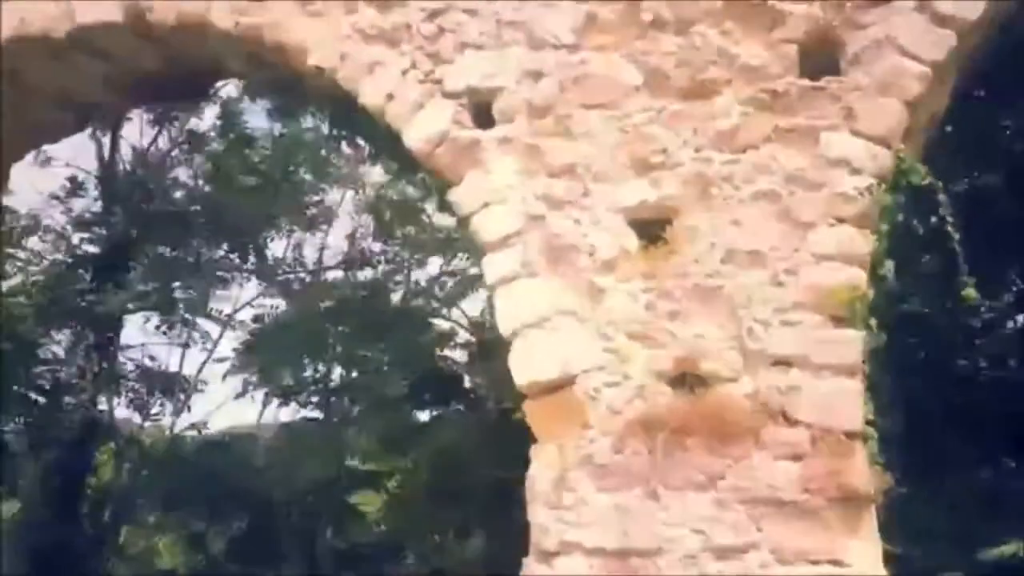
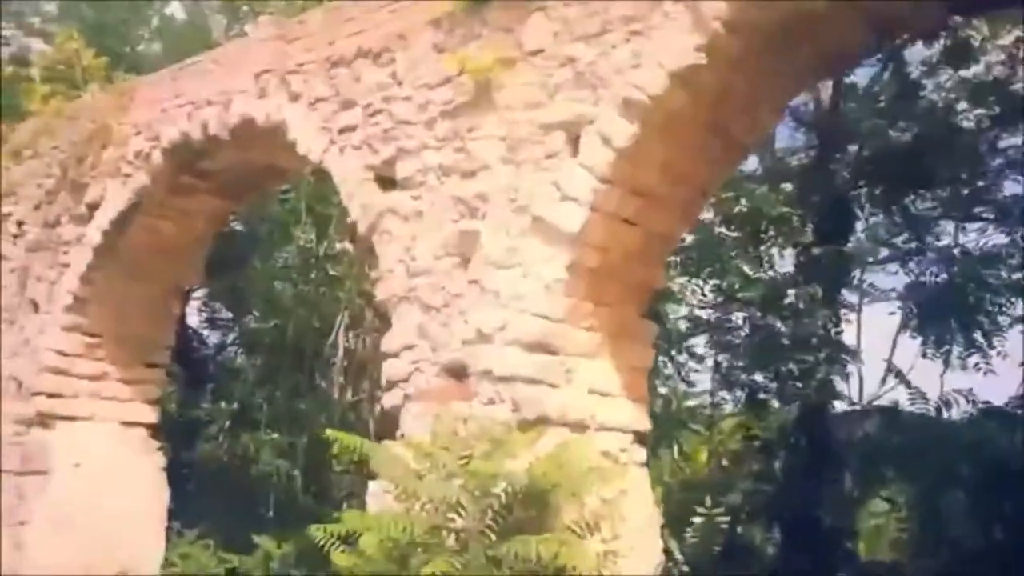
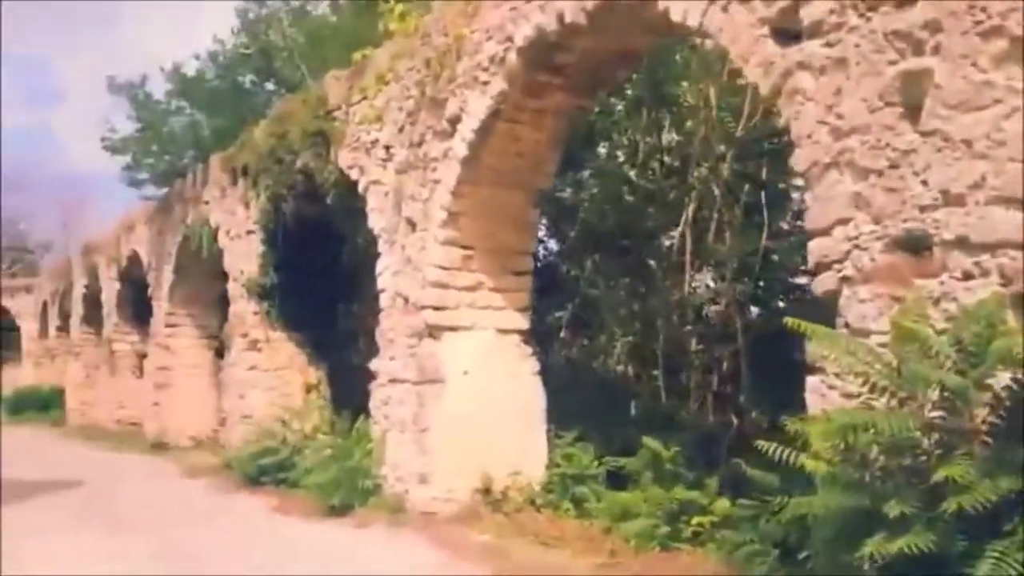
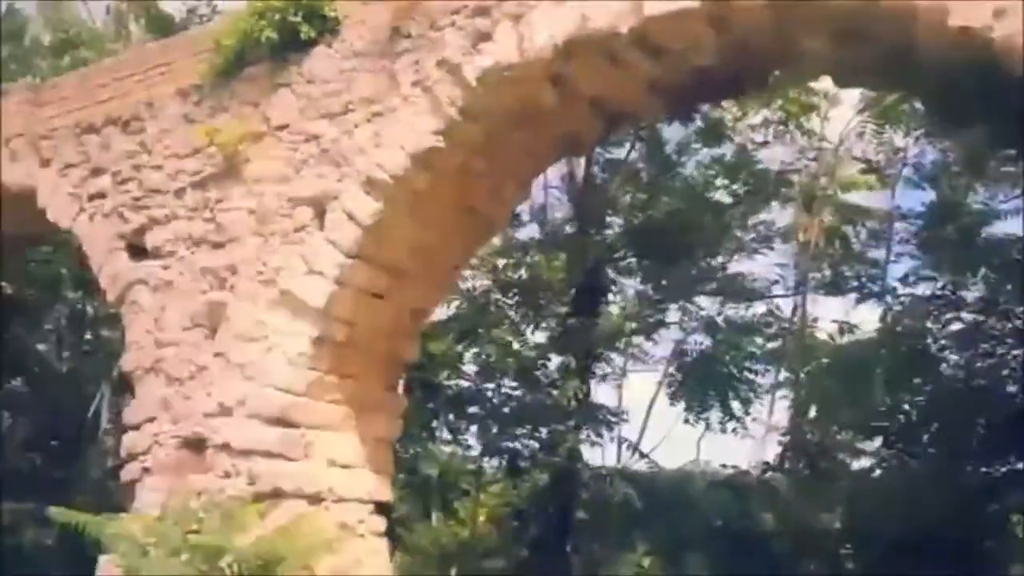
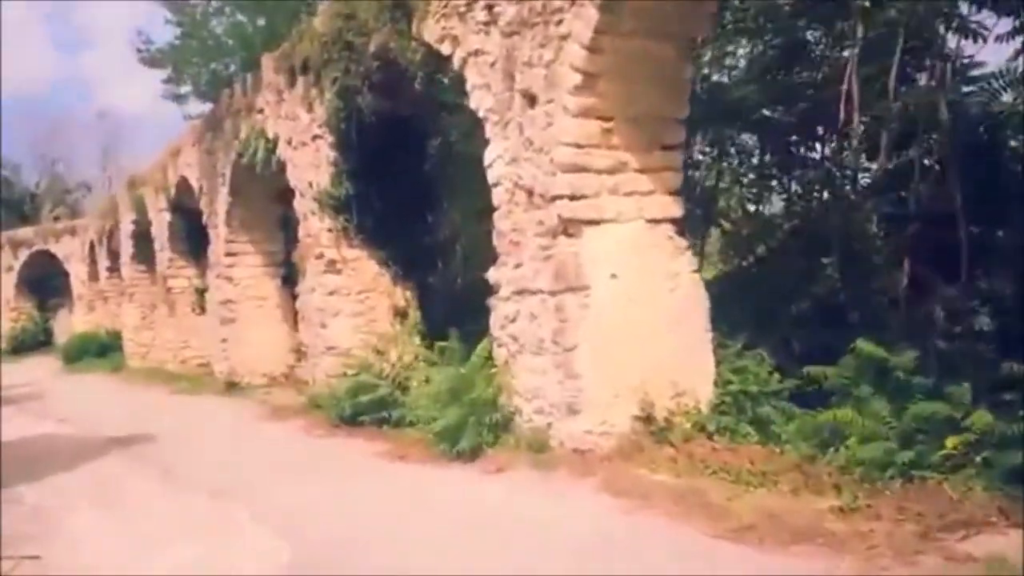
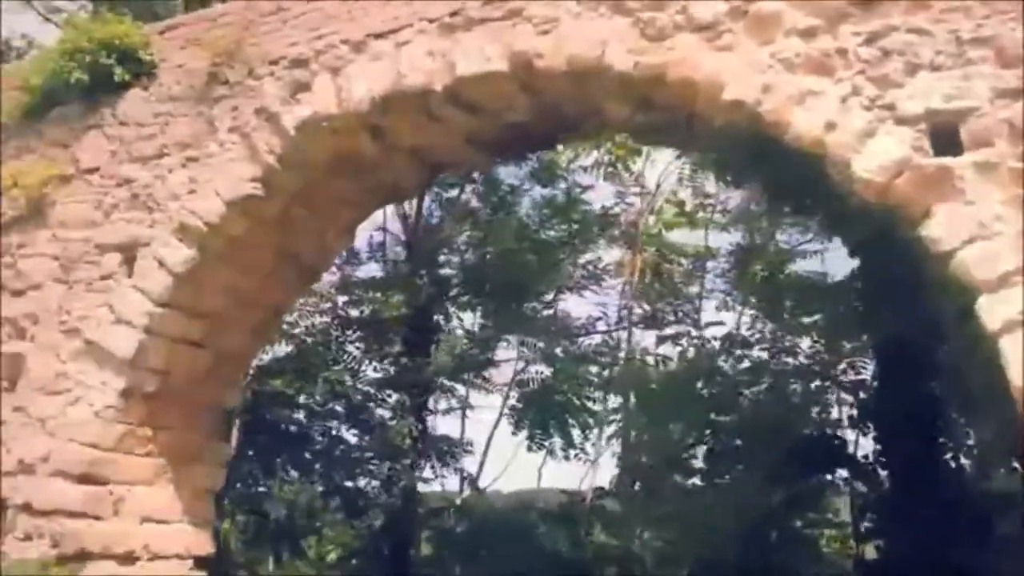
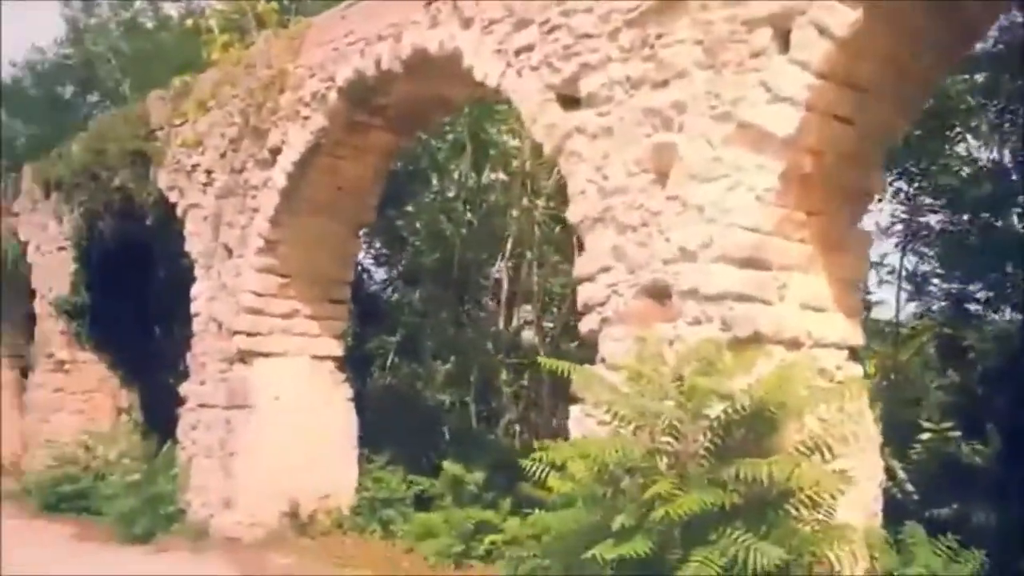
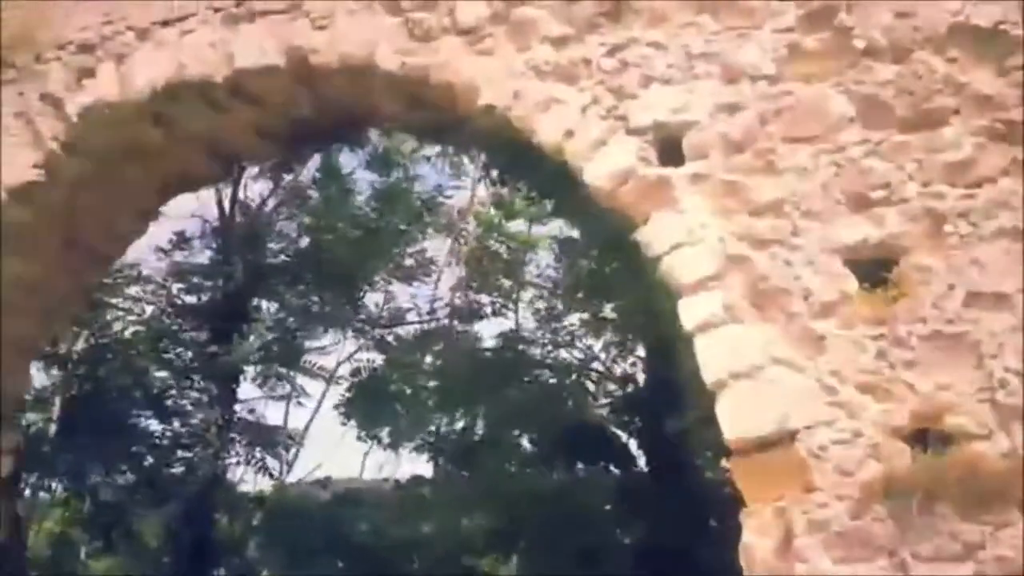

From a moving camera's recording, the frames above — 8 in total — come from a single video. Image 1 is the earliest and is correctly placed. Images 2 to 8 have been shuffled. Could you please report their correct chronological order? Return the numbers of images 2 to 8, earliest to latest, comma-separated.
8, 6, 4, 2, 7, 3, 5
